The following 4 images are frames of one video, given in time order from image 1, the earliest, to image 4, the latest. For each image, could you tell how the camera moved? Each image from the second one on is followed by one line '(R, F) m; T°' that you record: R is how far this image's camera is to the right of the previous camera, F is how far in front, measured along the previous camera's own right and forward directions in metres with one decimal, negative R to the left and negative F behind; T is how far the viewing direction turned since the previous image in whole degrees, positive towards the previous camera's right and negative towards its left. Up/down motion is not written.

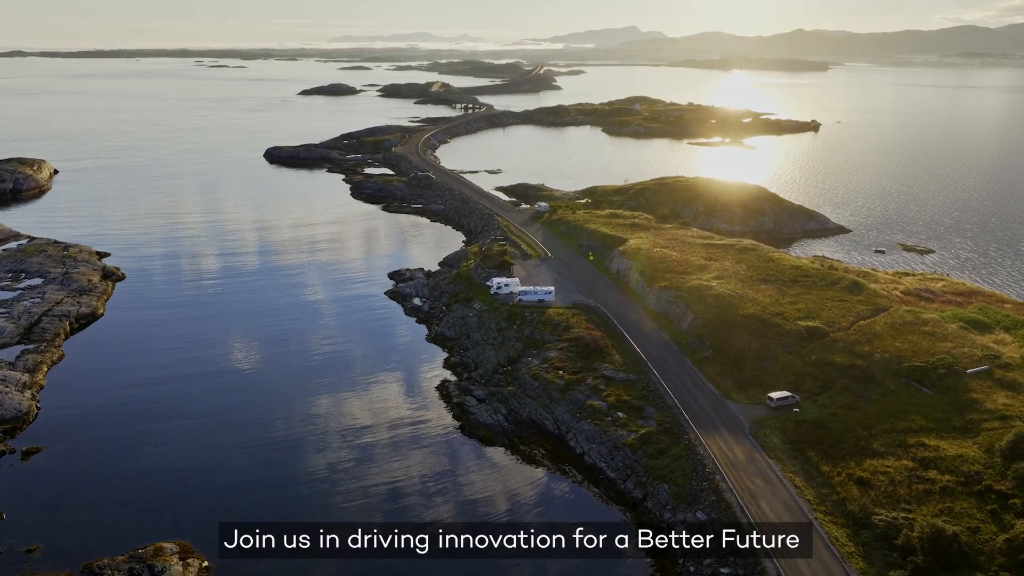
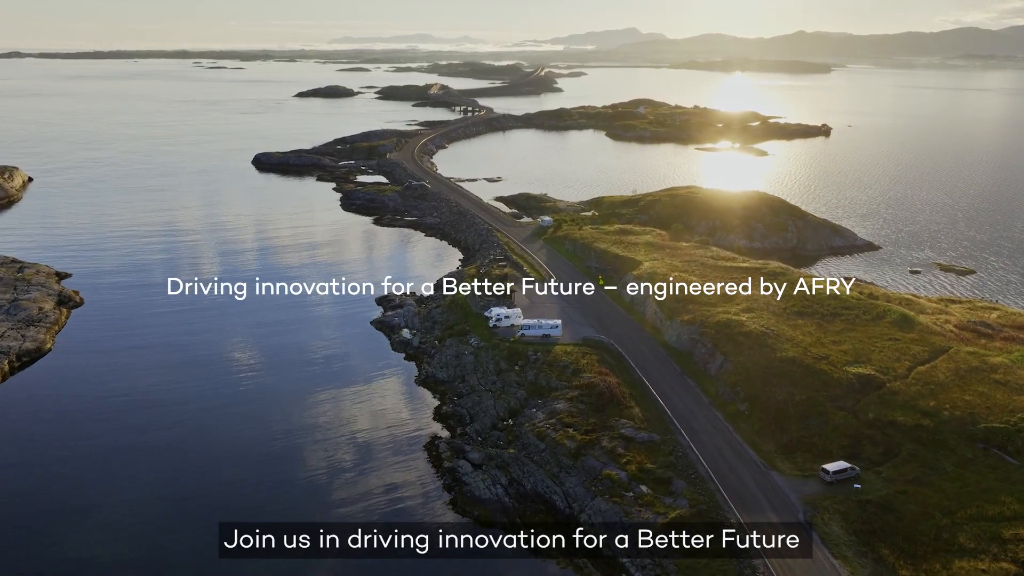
(-0.1, +6.5) m; 0°
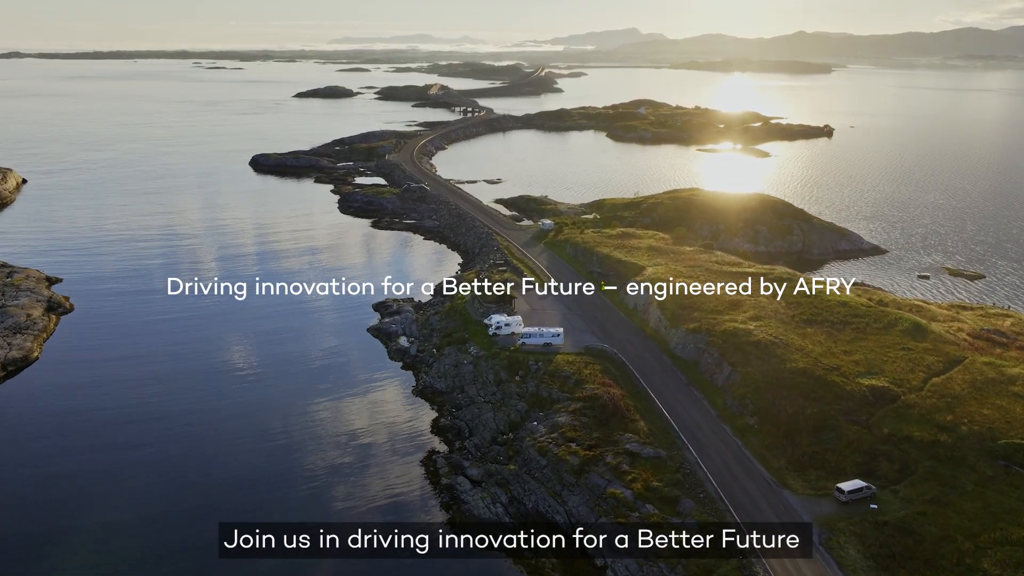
(0.0, +1.4) m; 0°
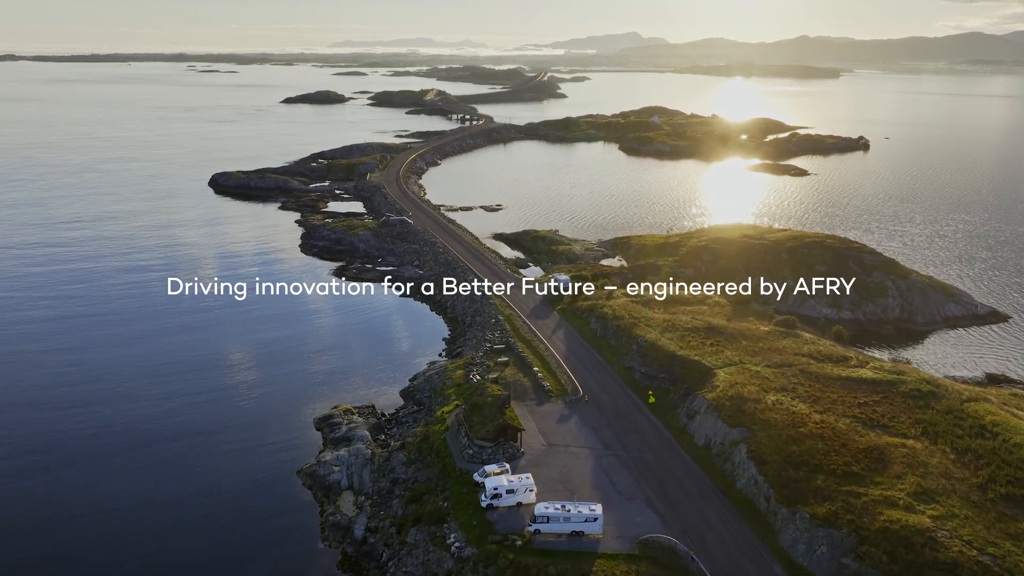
(-0.3, +18.3) m; 0°
